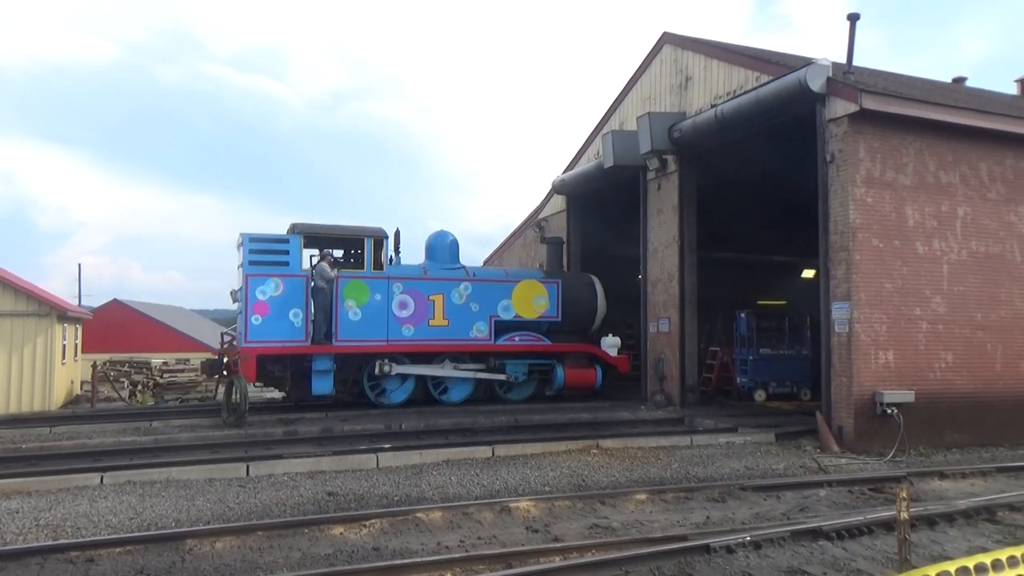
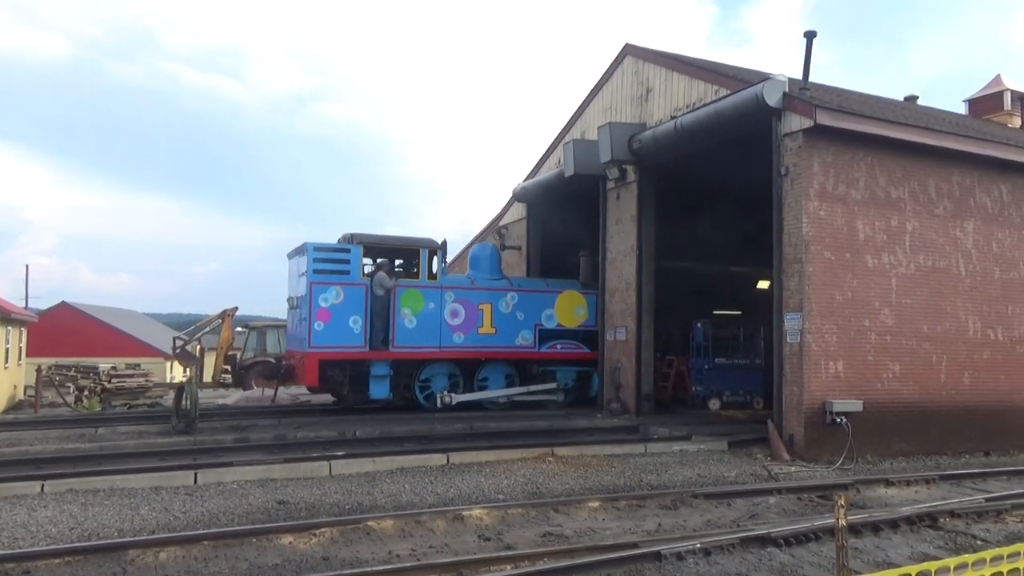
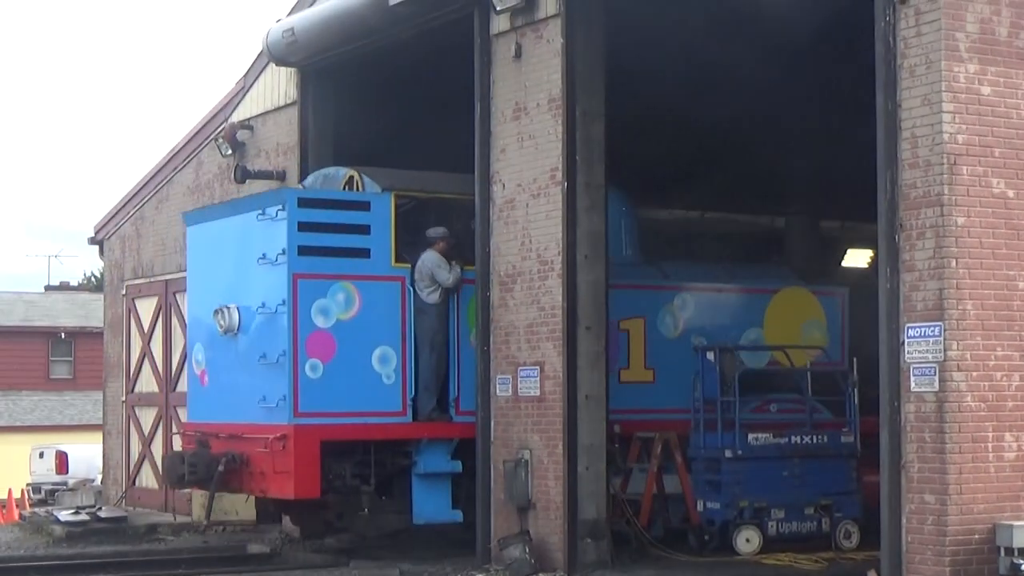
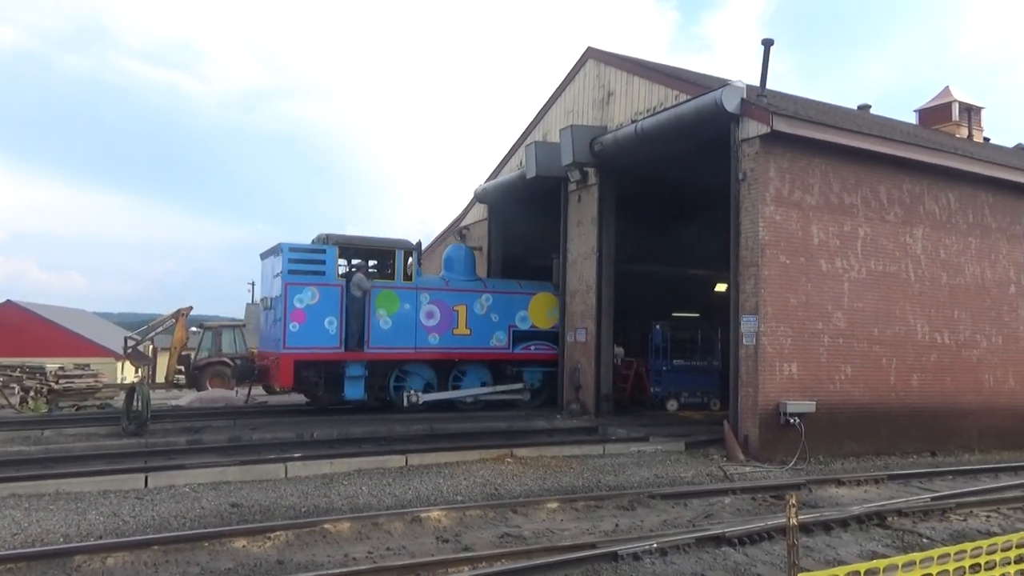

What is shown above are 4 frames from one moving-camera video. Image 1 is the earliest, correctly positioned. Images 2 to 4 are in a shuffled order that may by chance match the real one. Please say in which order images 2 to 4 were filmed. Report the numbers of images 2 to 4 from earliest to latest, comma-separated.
2, 4, 3
